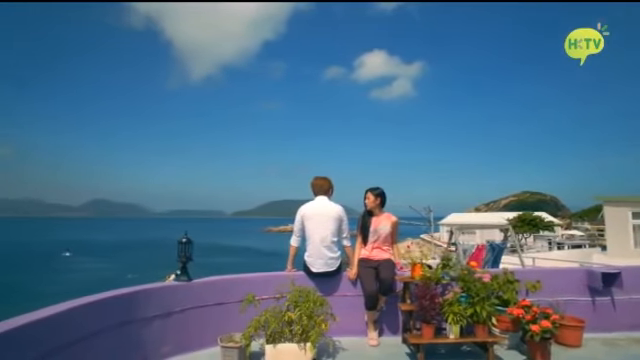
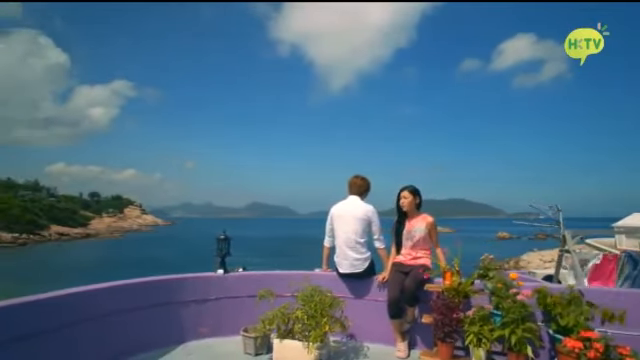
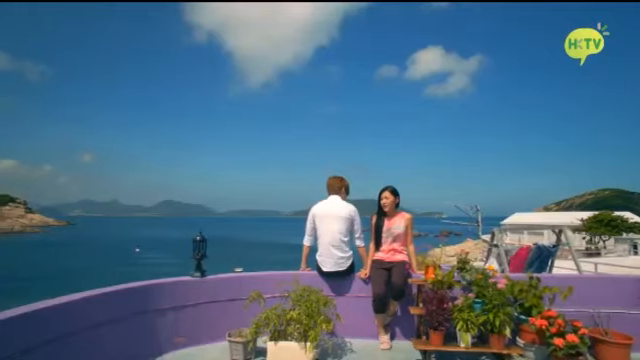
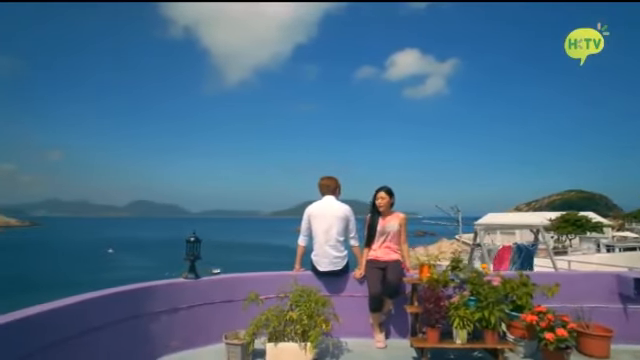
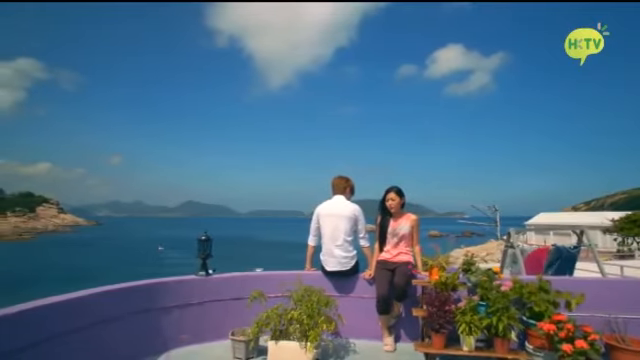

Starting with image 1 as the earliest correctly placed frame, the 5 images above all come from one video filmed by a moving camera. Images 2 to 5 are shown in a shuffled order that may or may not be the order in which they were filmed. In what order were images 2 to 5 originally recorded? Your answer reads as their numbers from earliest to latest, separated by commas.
4, 3, 5, 2
